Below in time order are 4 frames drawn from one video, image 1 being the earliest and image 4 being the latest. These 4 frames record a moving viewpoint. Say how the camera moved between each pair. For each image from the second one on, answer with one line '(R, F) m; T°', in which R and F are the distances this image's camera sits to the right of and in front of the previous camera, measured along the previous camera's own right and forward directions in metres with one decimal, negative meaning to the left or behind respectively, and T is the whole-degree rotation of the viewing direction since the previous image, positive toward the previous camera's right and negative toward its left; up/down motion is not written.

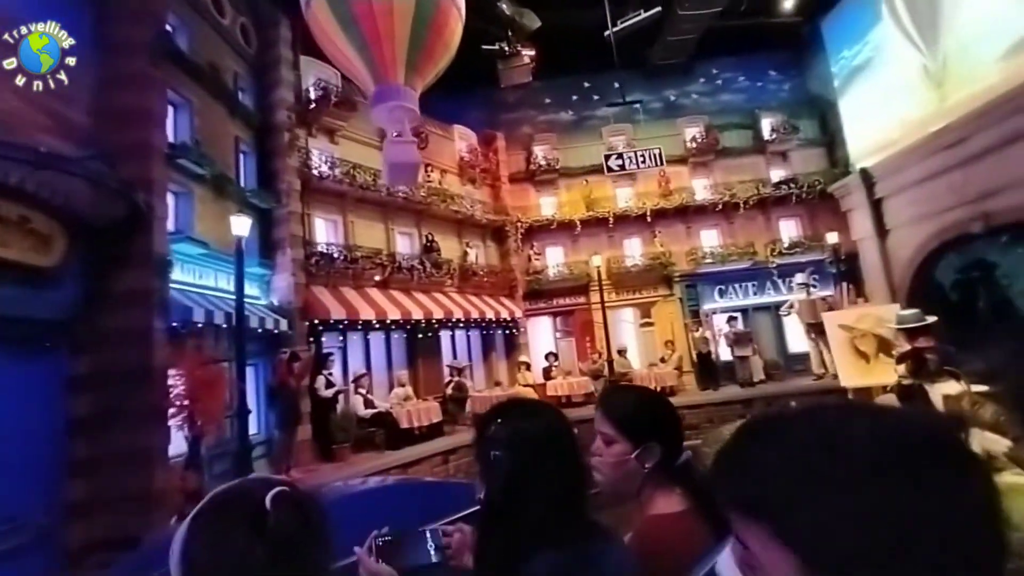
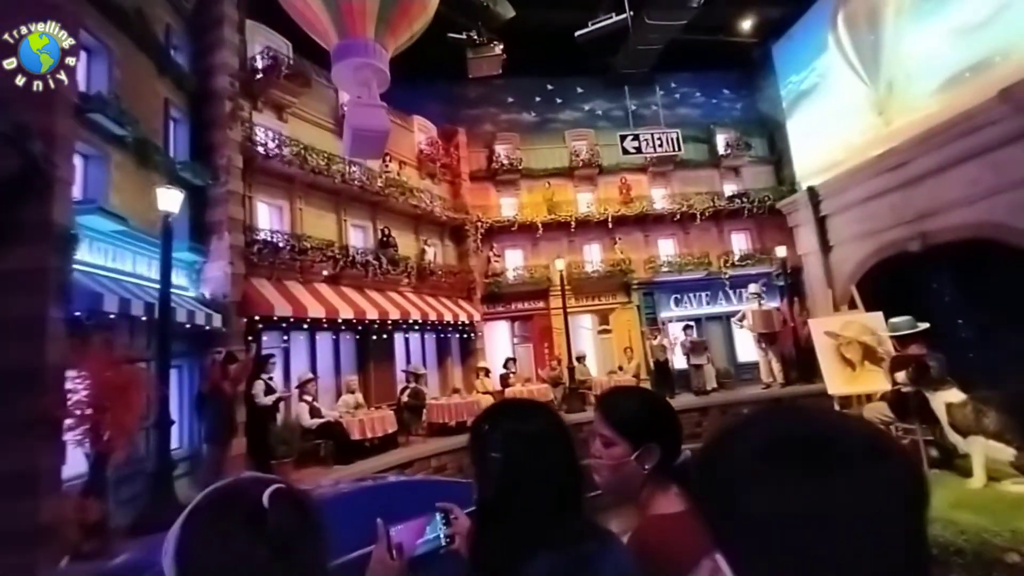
(-0.1, +0.2) m; +7°
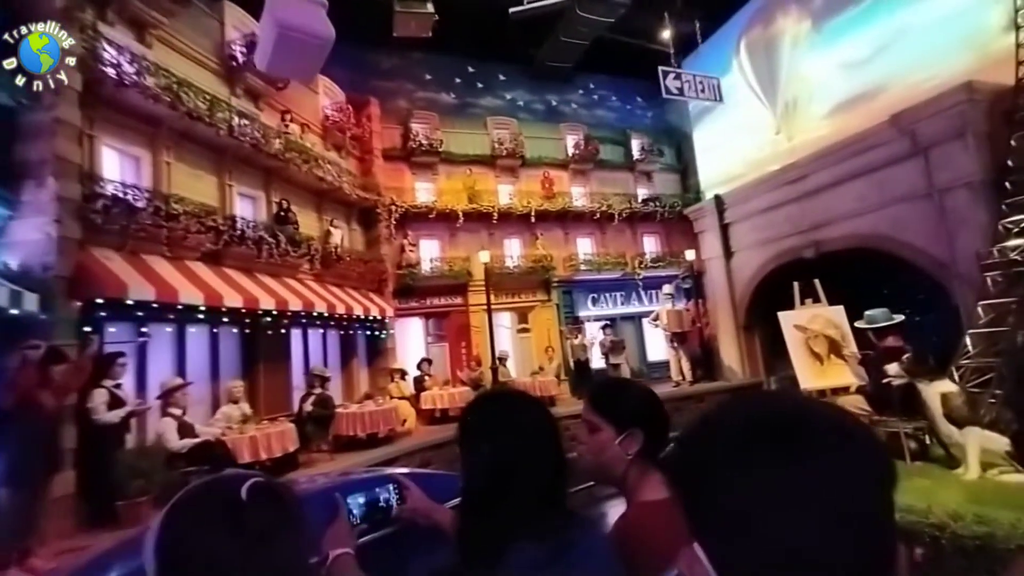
(-0.2, +0.3) m; +14°
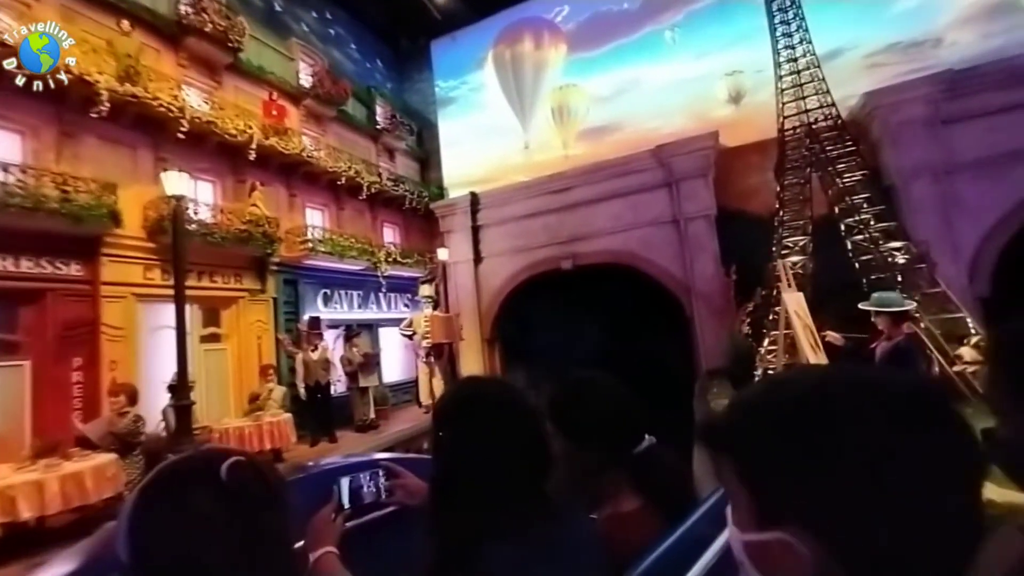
(-0.5, +1.3) m; +45°
